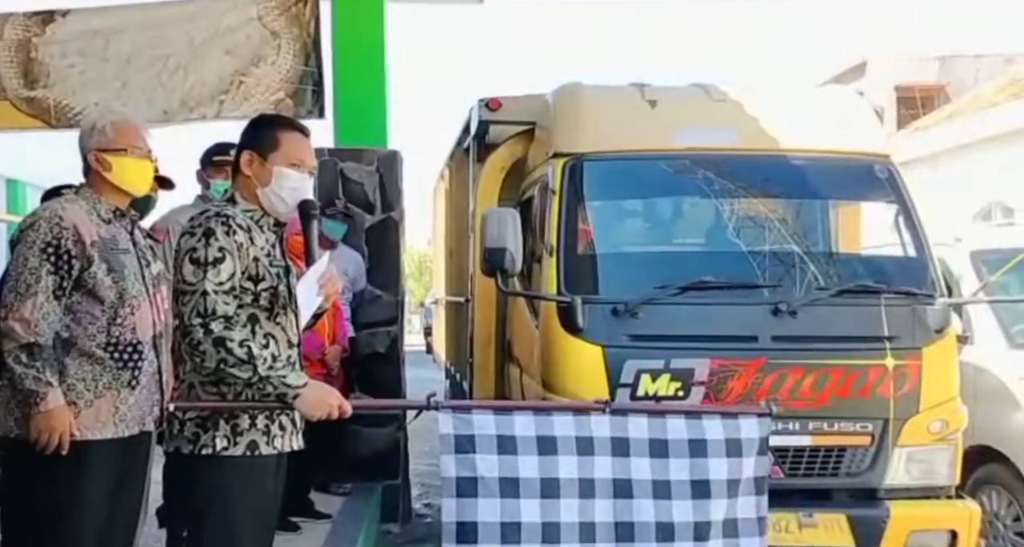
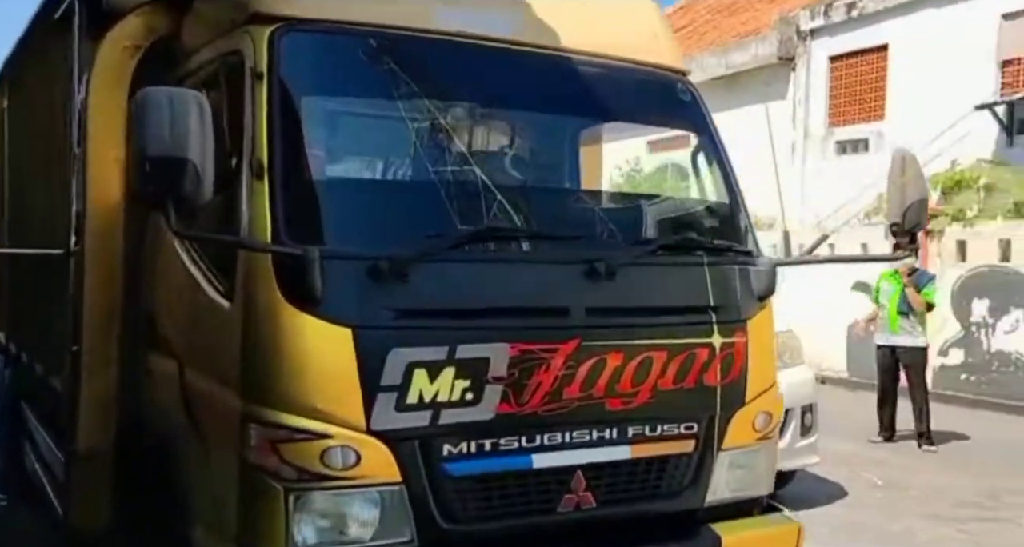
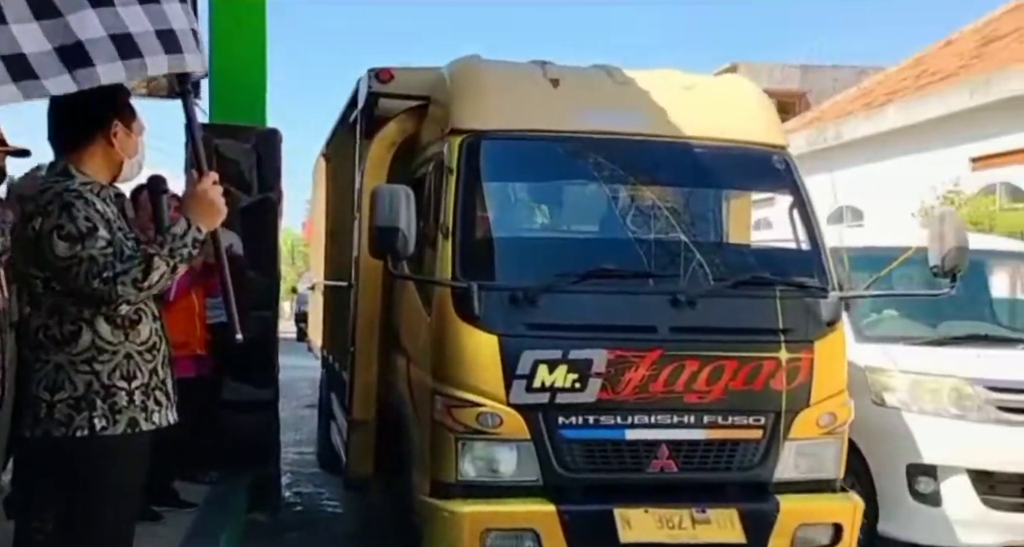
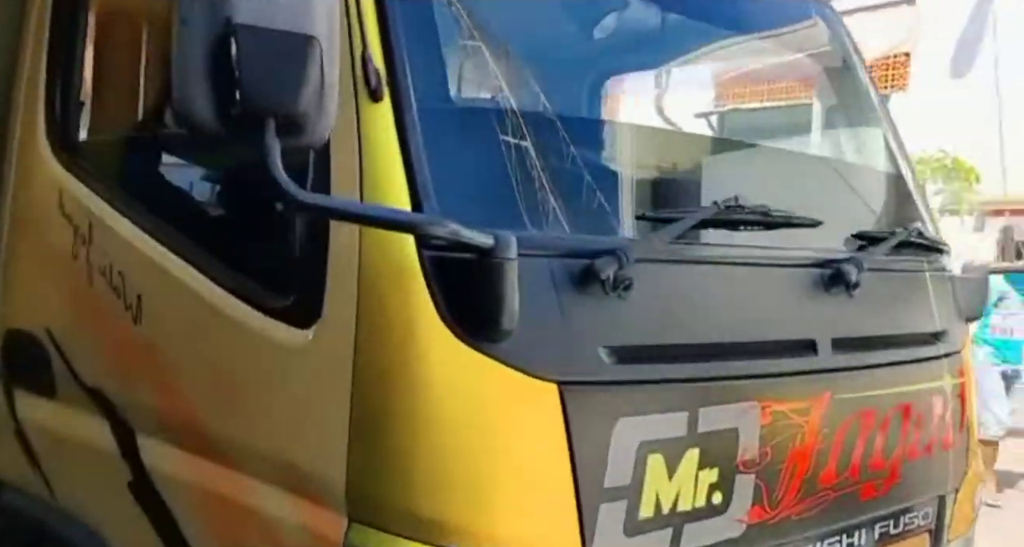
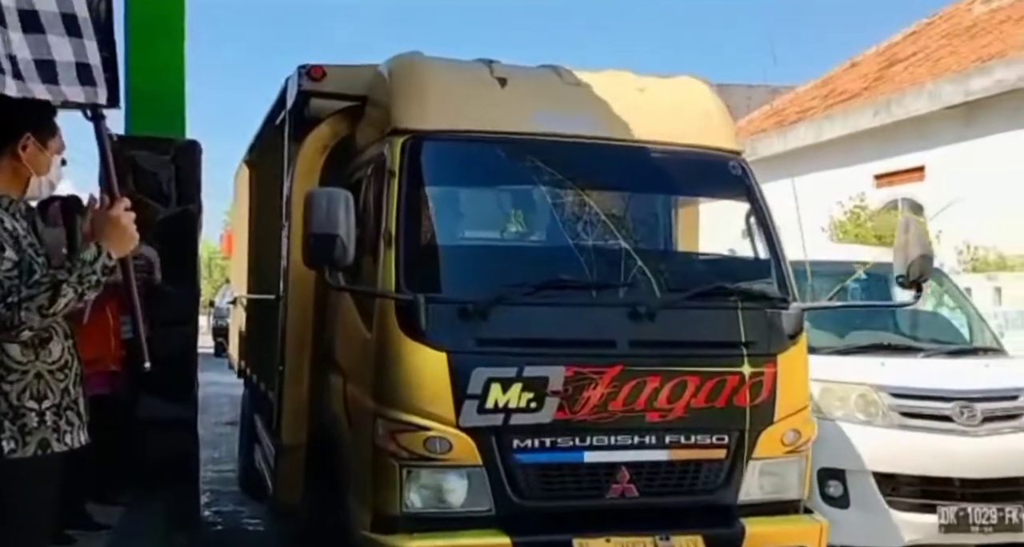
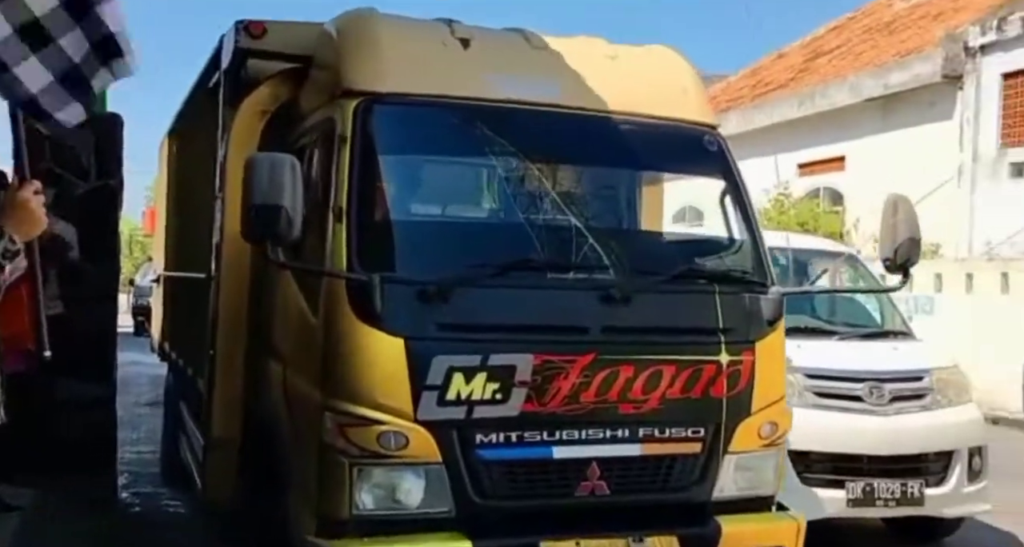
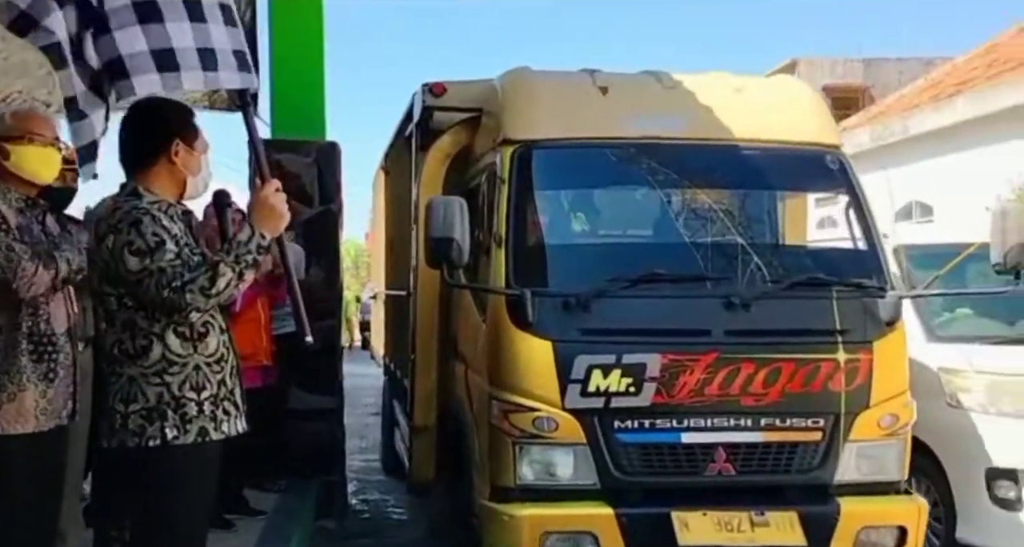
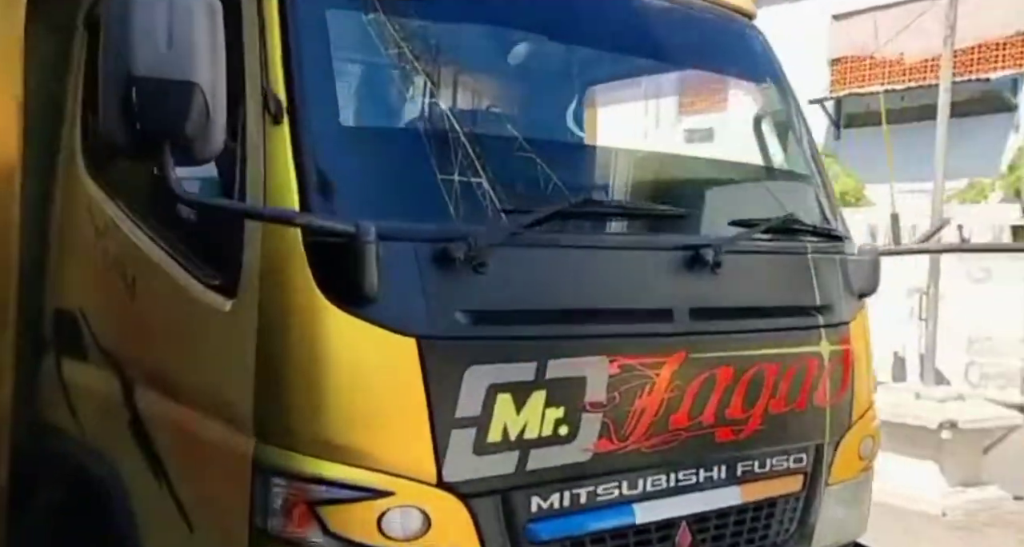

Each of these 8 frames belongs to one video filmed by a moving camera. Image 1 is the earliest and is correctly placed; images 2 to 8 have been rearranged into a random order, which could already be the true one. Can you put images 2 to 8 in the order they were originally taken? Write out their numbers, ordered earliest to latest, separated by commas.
7, 3, 5, 6, 2, 8, 4
